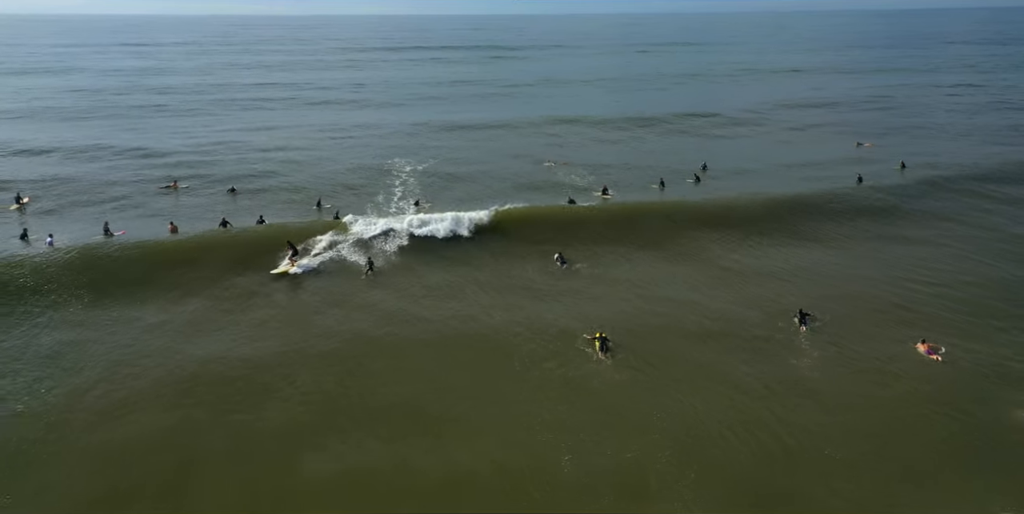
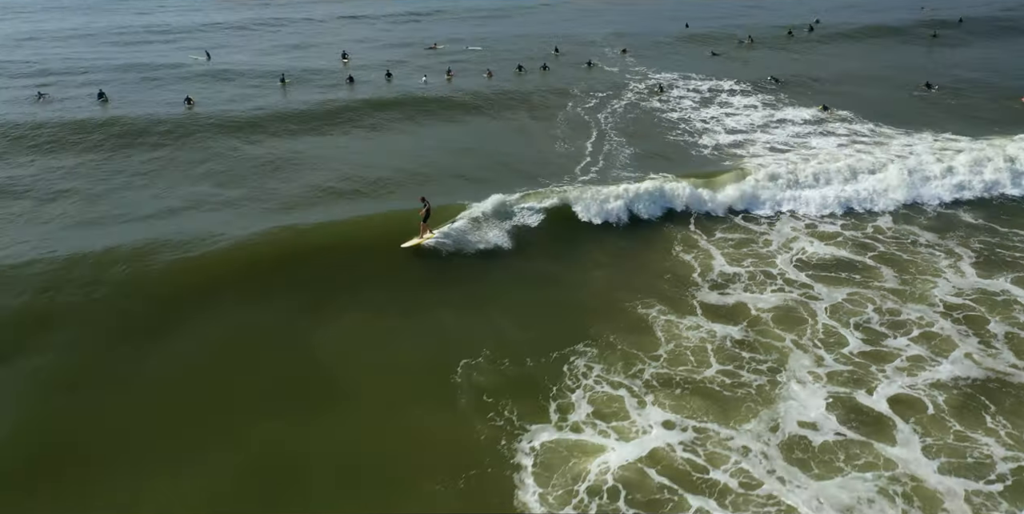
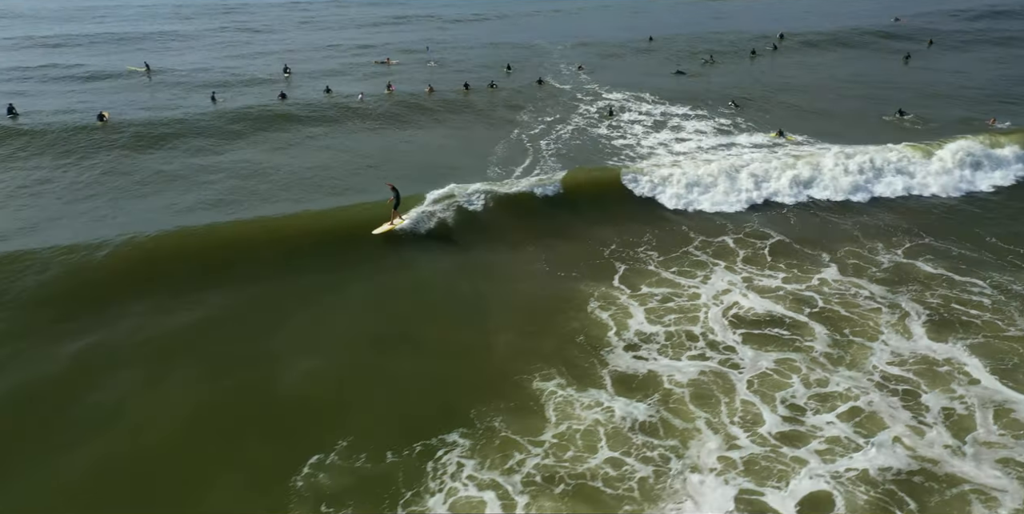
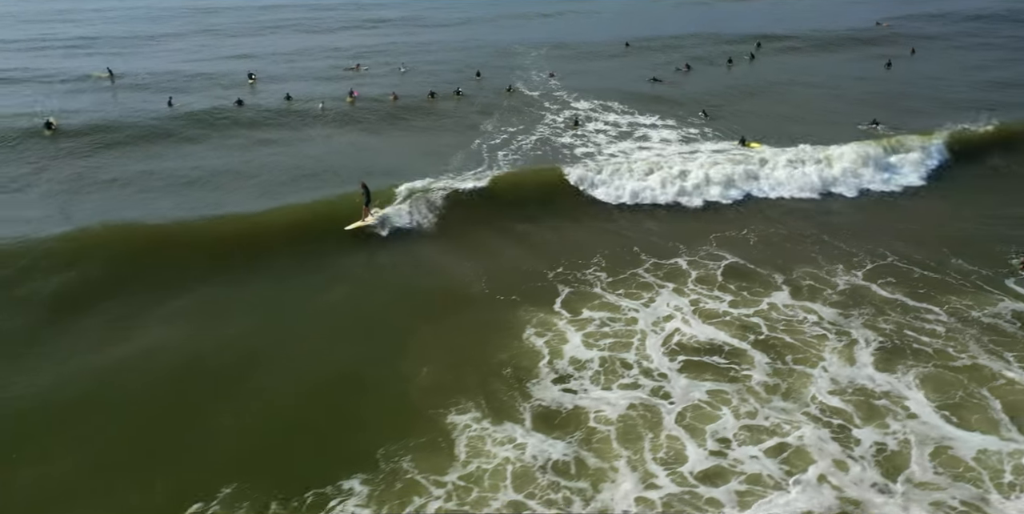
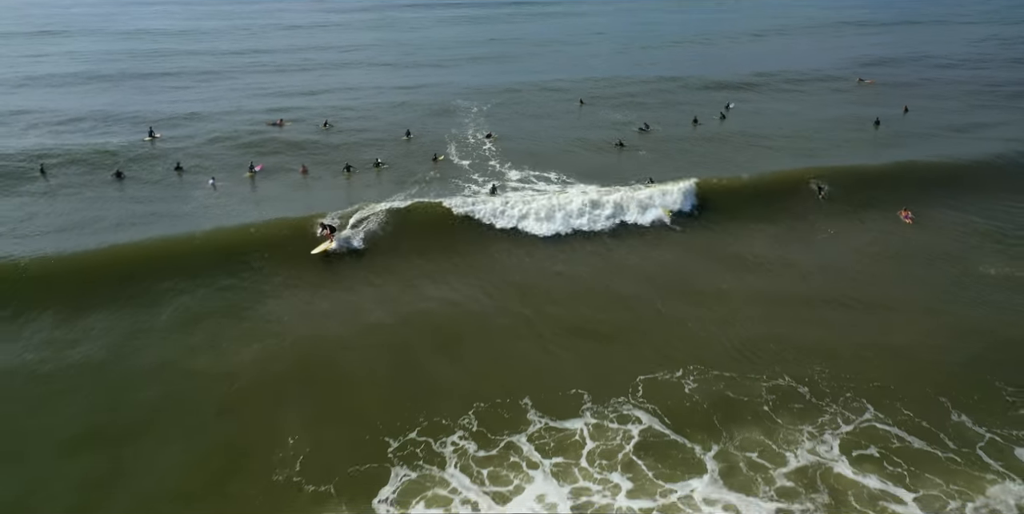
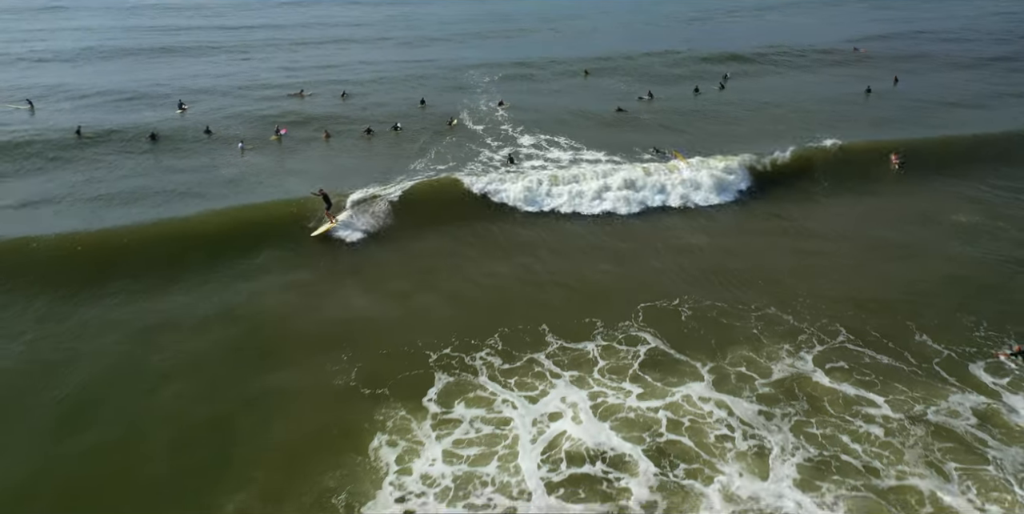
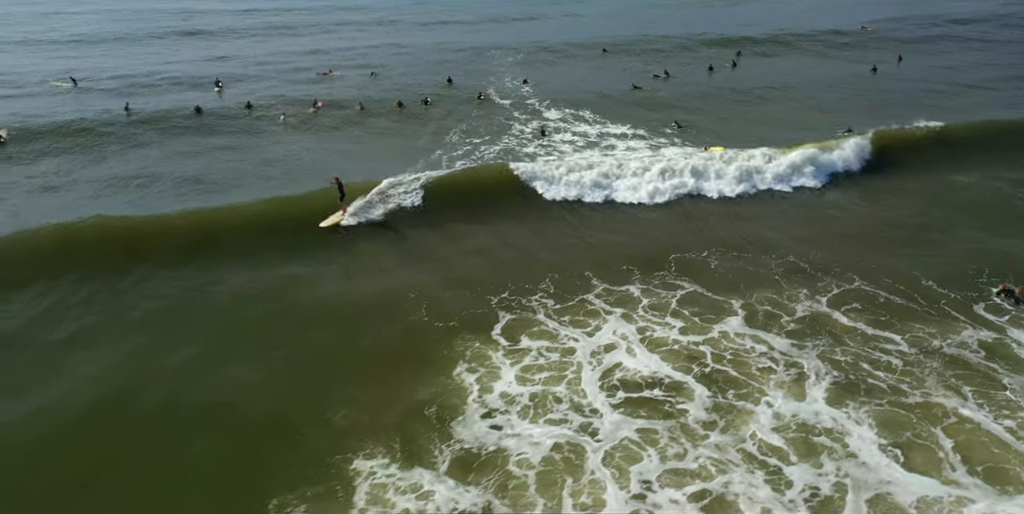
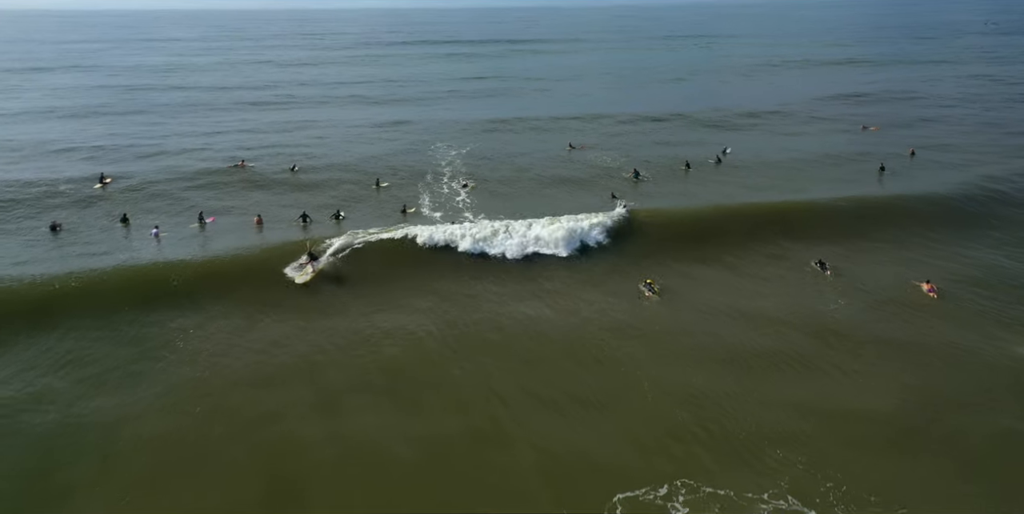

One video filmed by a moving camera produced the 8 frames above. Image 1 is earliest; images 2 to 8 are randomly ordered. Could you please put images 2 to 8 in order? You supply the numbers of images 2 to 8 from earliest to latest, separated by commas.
8, 5, 6, 7, 4, 3, 2
